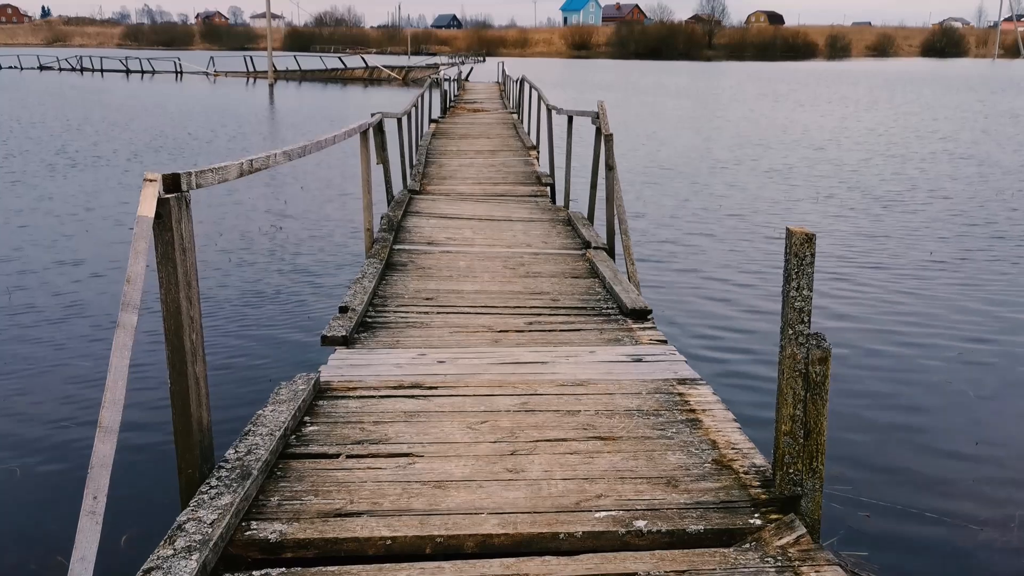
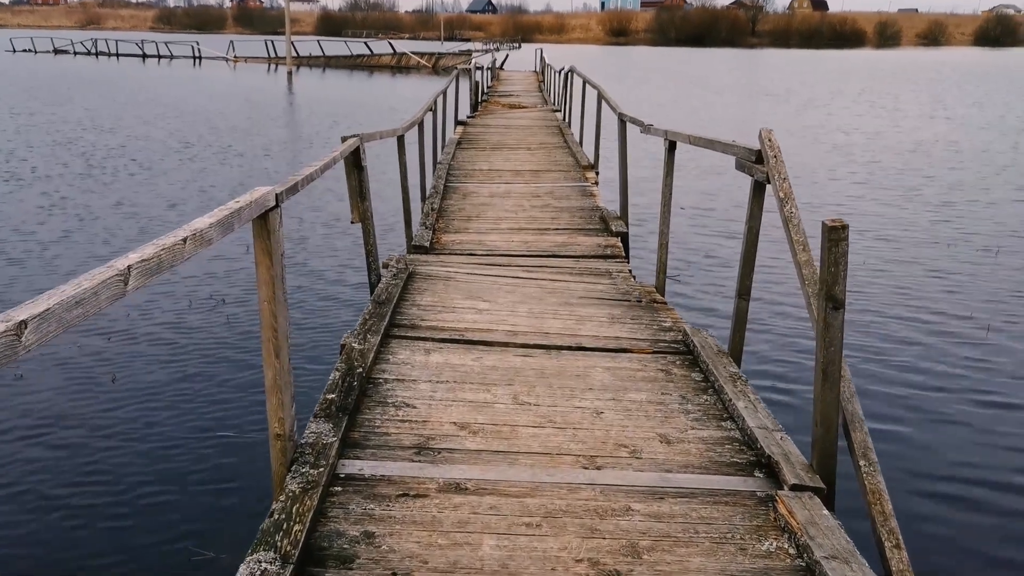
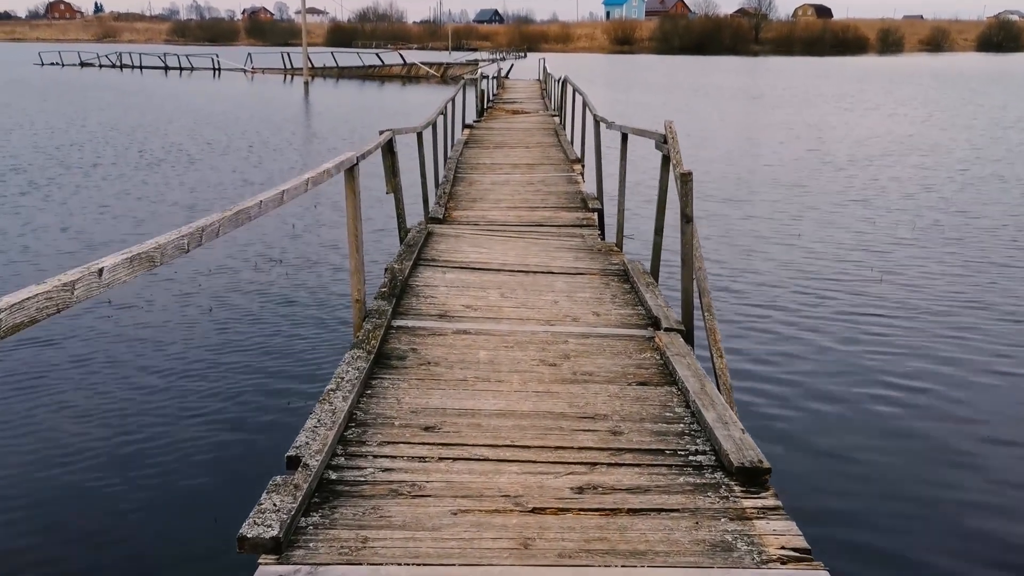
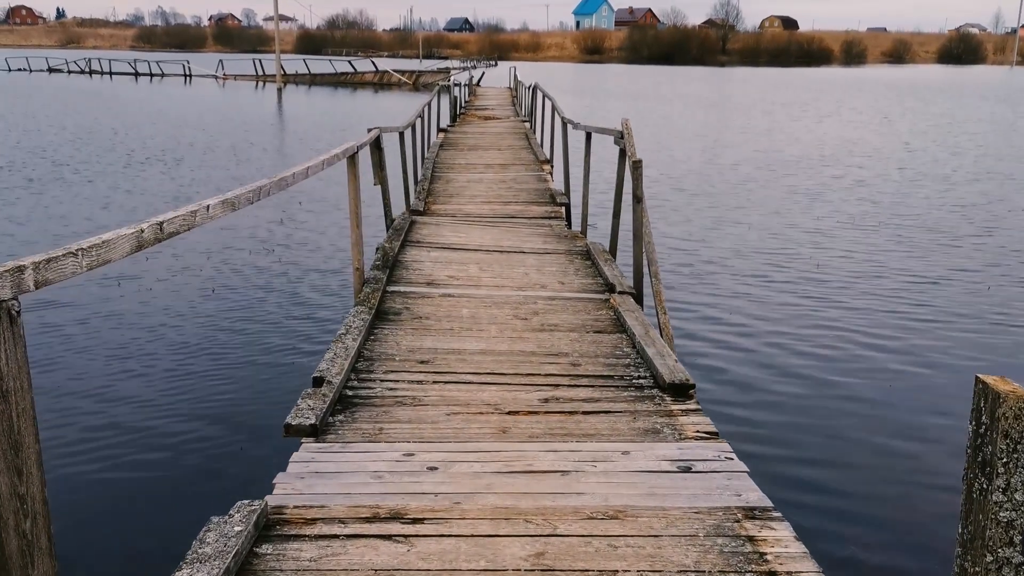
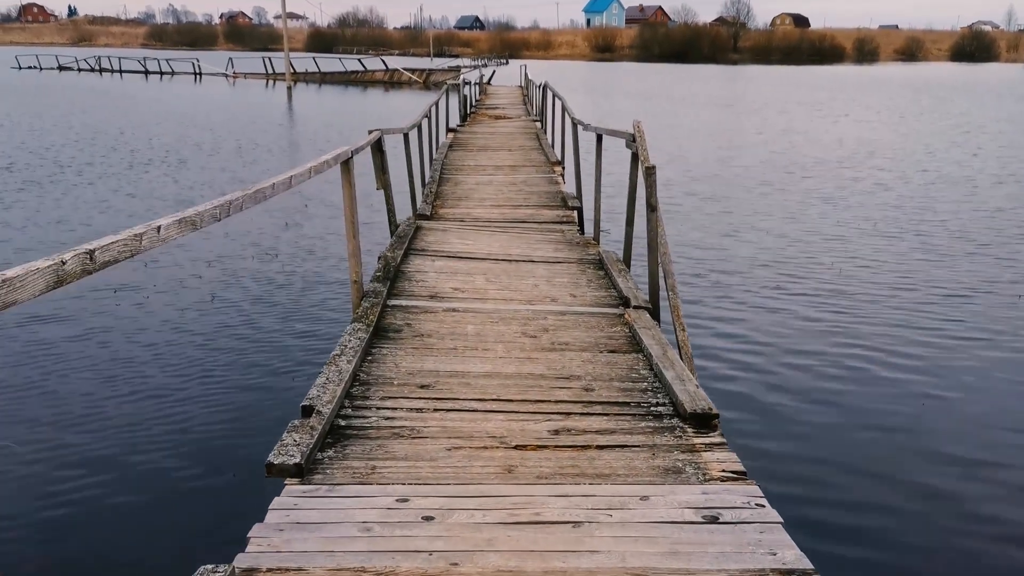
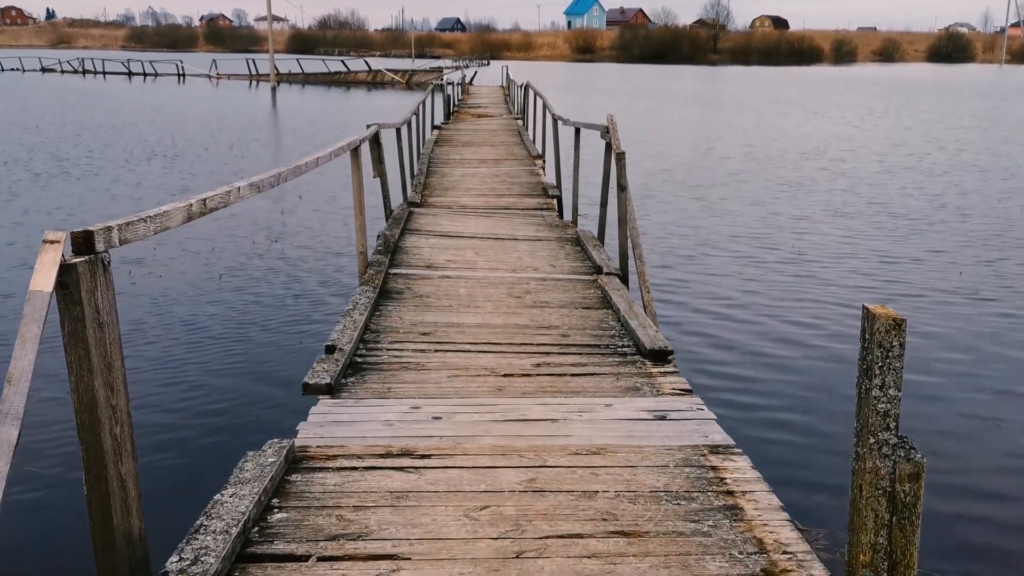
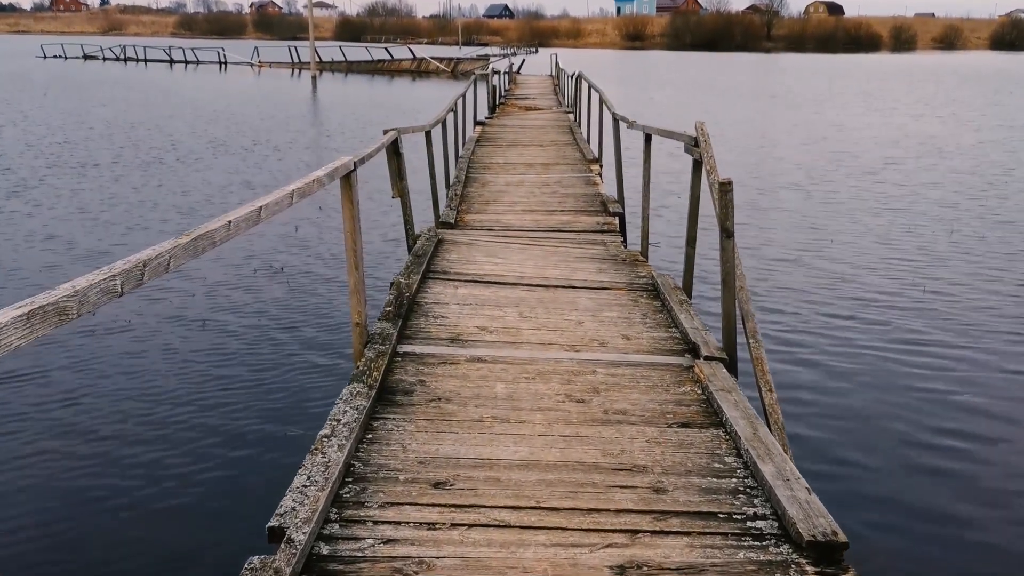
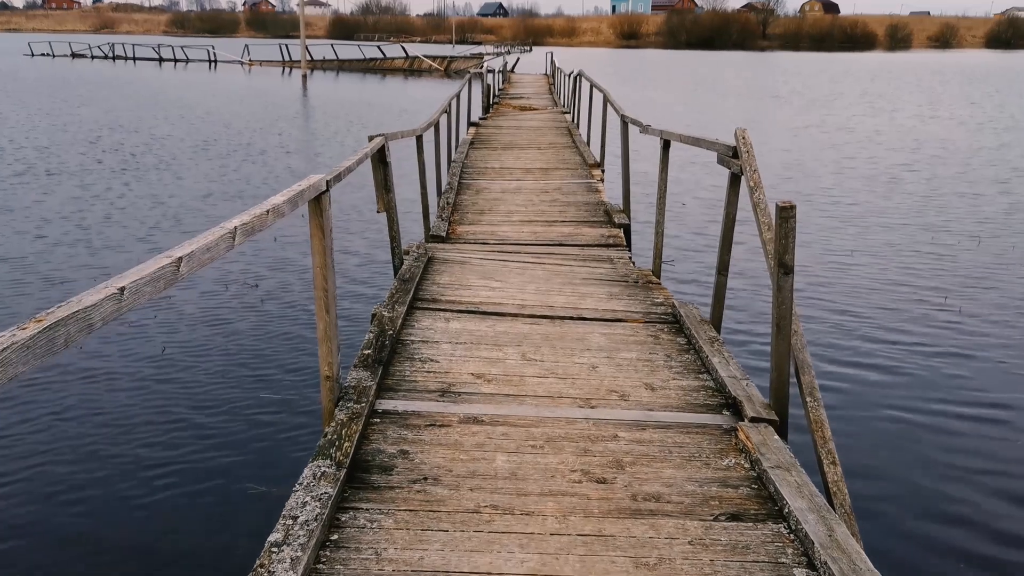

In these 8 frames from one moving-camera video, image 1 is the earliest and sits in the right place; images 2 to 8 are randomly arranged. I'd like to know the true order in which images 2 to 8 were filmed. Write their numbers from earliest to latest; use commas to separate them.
6, 4, 5, 3, 7, 8, 2
